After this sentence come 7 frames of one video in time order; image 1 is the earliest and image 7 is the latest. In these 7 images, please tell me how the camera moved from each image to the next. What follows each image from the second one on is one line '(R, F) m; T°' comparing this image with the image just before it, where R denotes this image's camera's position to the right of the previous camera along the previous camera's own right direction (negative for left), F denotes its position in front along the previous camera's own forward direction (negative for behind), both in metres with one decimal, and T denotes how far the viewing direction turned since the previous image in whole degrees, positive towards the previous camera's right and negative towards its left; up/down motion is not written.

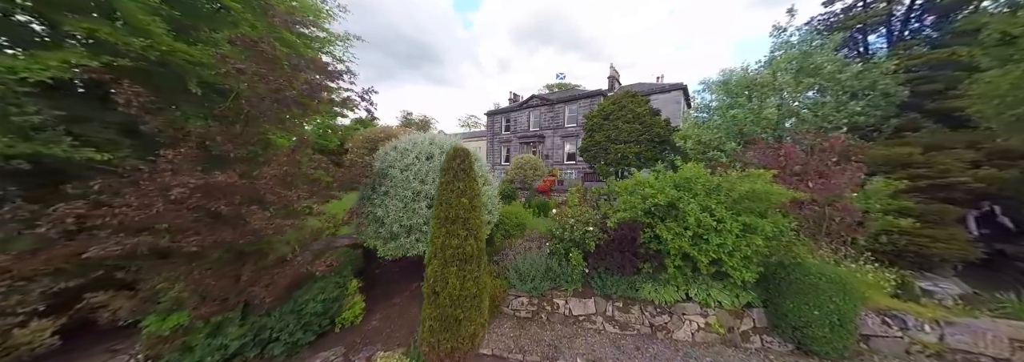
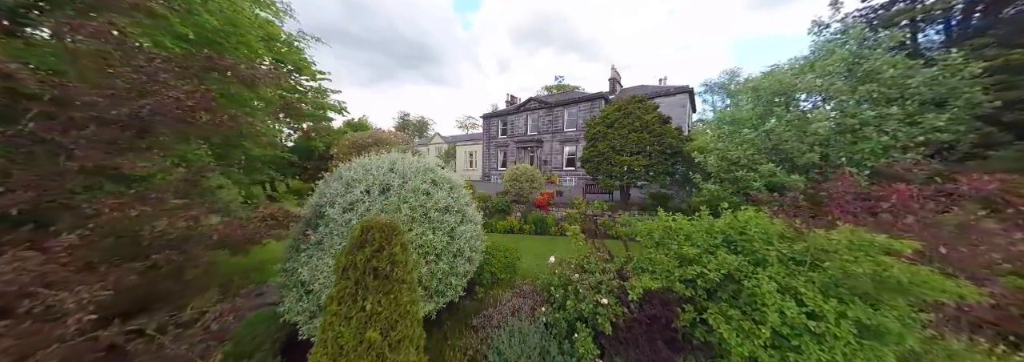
(+0.2, +1.0) m; 0°
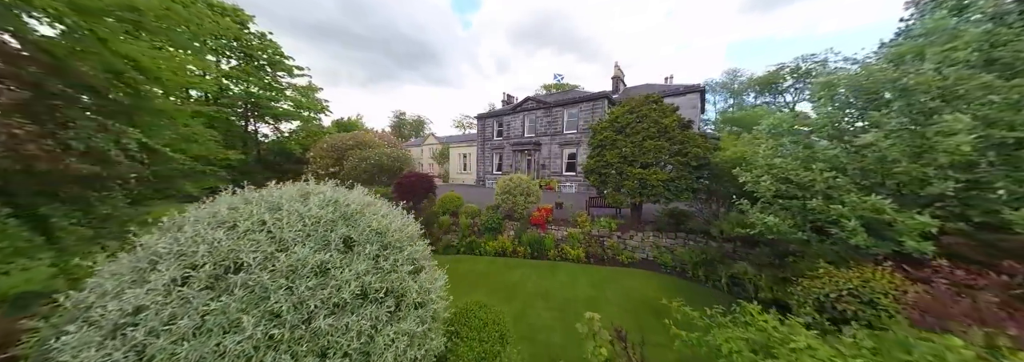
(+0.2, +1.4) m; 0°
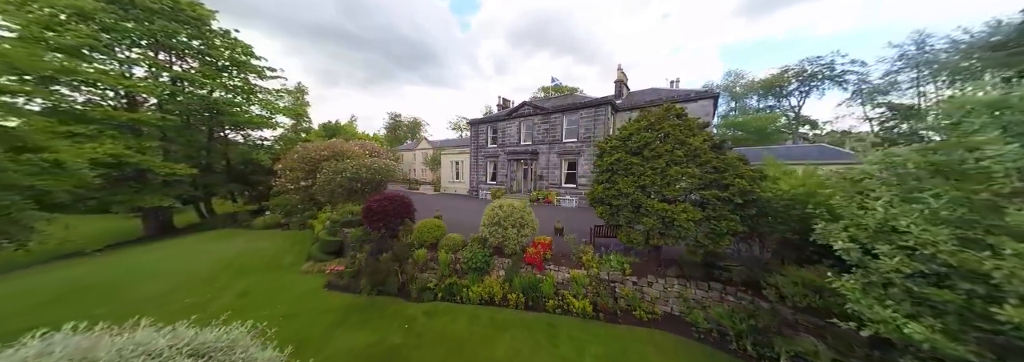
(+0.2, +1.6) m; 0°
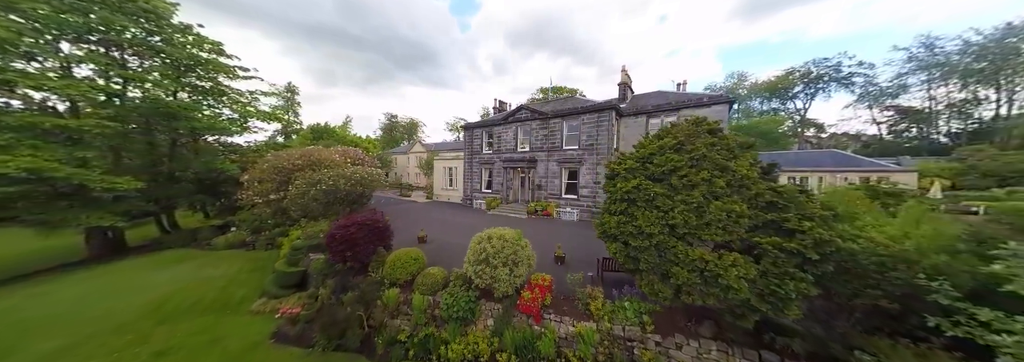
(+0.2, +1.4) m; 0°
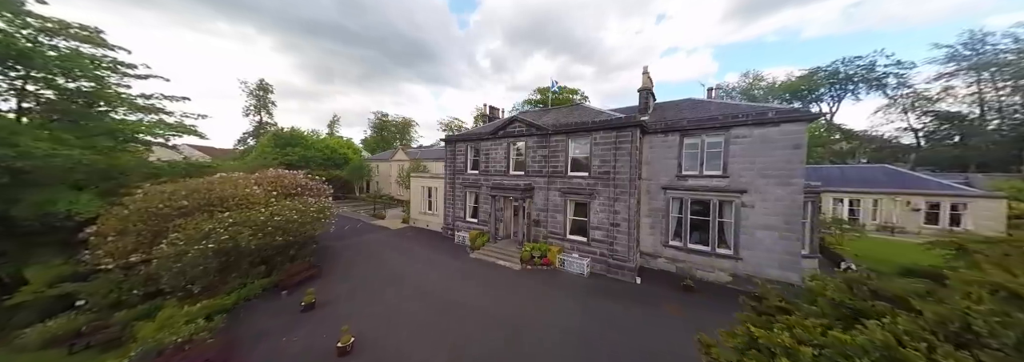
(+0.5, +4.0) m; 0°
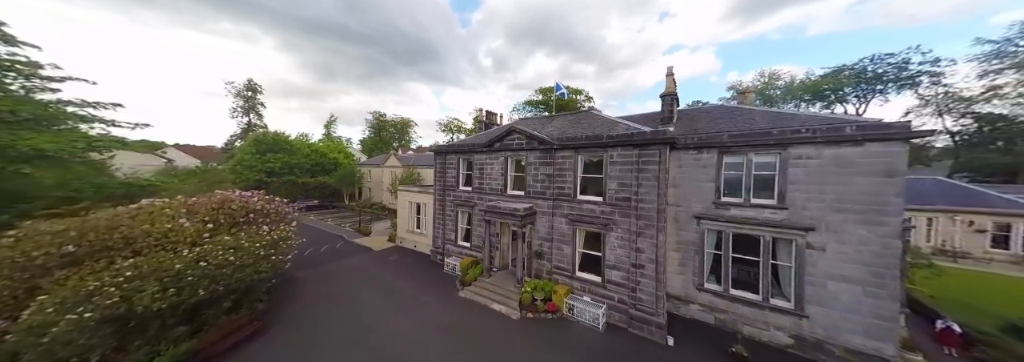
(+0.2, +2.3) m; 0°
